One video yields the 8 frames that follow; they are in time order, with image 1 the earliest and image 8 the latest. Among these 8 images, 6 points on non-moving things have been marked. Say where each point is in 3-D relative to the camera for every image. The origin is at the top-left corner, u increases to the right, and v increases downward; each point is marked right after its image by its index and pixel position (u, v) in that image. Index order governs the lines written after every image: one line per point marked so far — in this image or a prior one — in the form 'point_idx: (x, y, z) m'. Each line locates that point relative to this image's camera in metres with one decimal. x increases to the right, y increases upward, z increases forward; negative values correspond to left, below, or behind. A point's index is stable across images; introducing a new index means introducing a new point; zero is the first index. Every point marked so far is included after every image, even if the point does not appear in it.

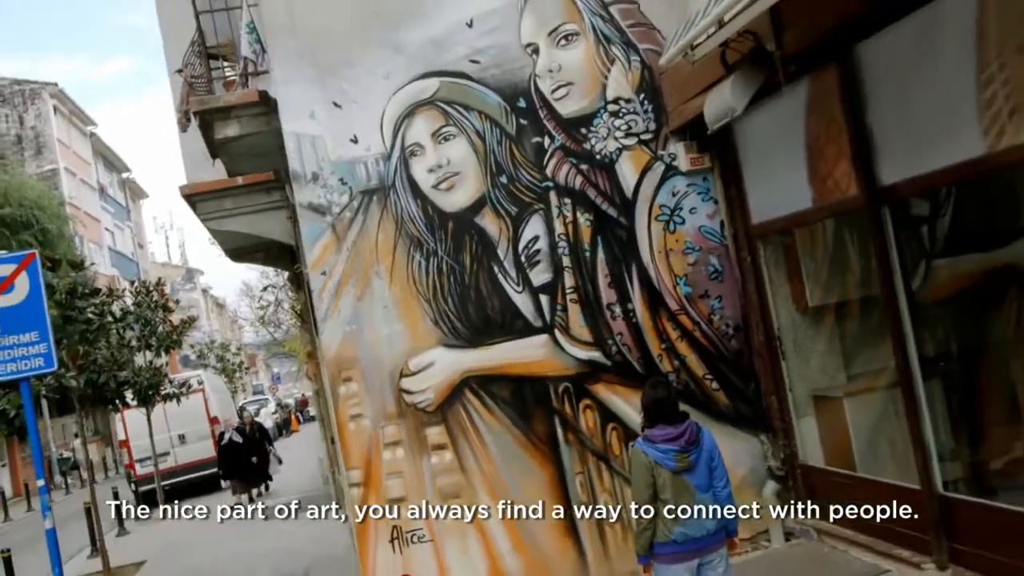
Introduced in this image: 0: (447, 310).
0: (-0.4, -0.1, +6.5) m
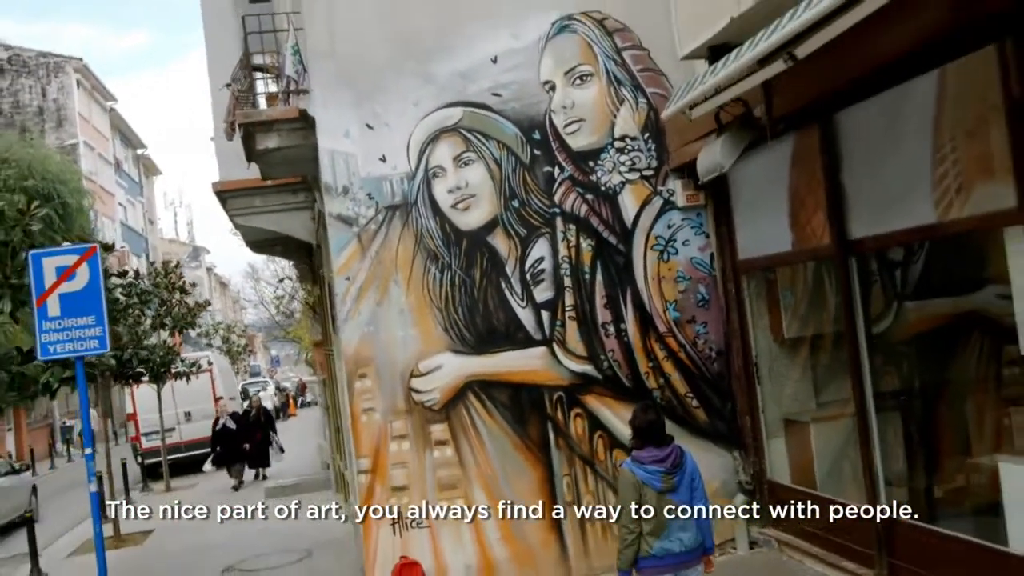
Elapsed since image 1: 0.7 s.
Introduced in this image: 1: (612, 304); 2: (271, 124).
0: (-0.4, -0.2, +7.2) m
1: (+0.7, -0.1, +7.4) m
2: (-1.7, +1.2, +7.3) m
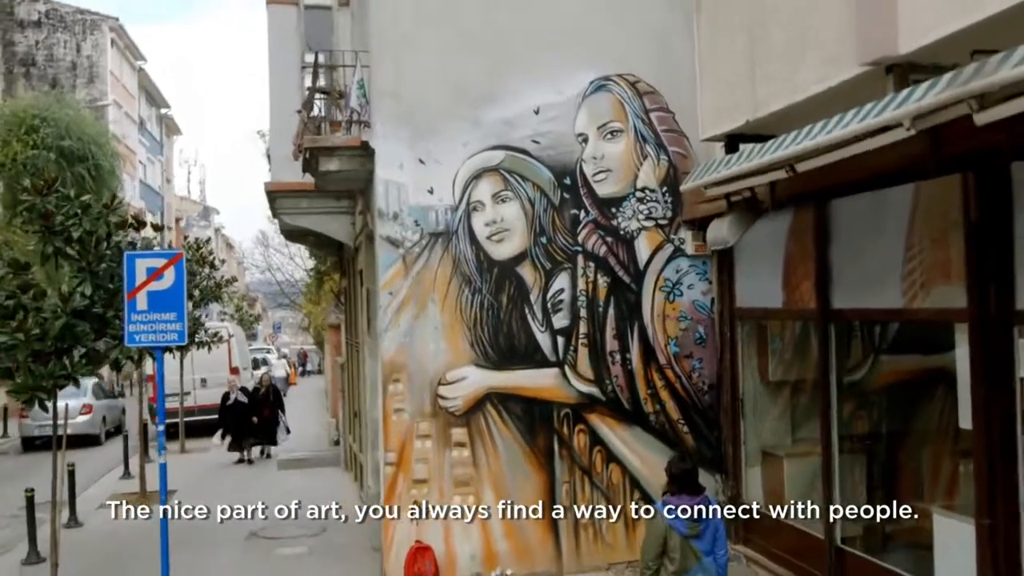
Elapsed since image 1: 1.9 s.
0: (-0.2, -0.4, +8.1) m
1: (+0.9, -0.4, +8.4) m
2: (-1.4, +1.1, +8.3) m
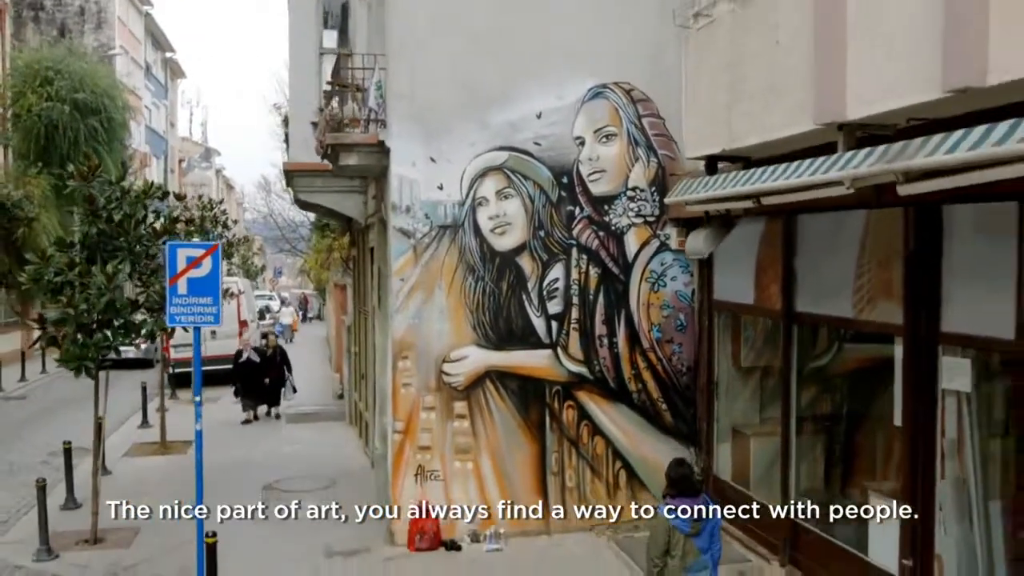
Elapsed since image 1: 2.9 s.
0: (-0.2, -0.3, +9.0) m
1: (+0.9, -0.3, +9.2) m
2: (-1.4, +1.3, +9.0) m
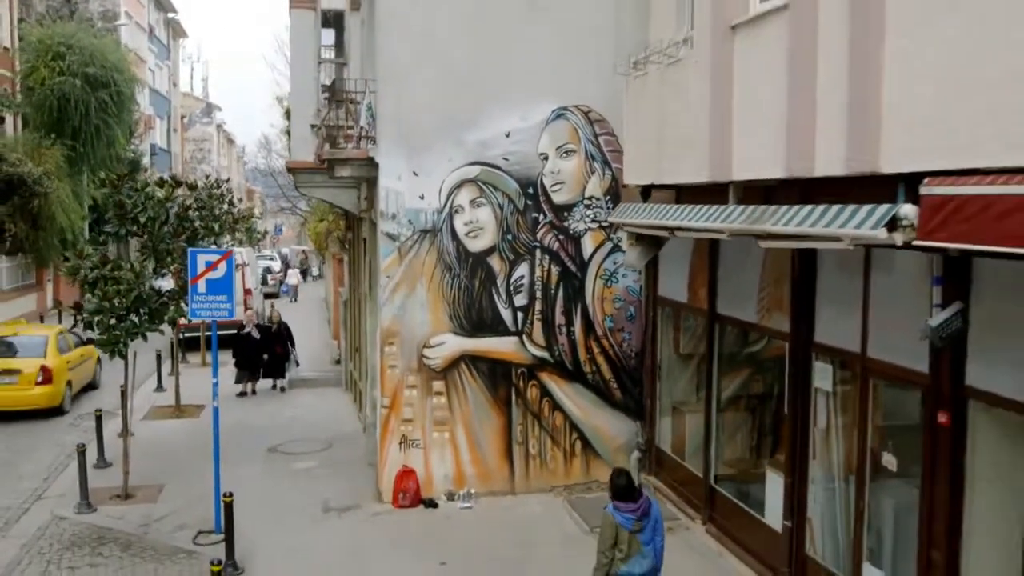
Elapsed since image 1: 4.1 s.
0: (-0.5, -0.2, +10.5) m
1: (+0.6, -0.3, +10.7) m
2: (-1.7, +1.3, +10.4) m
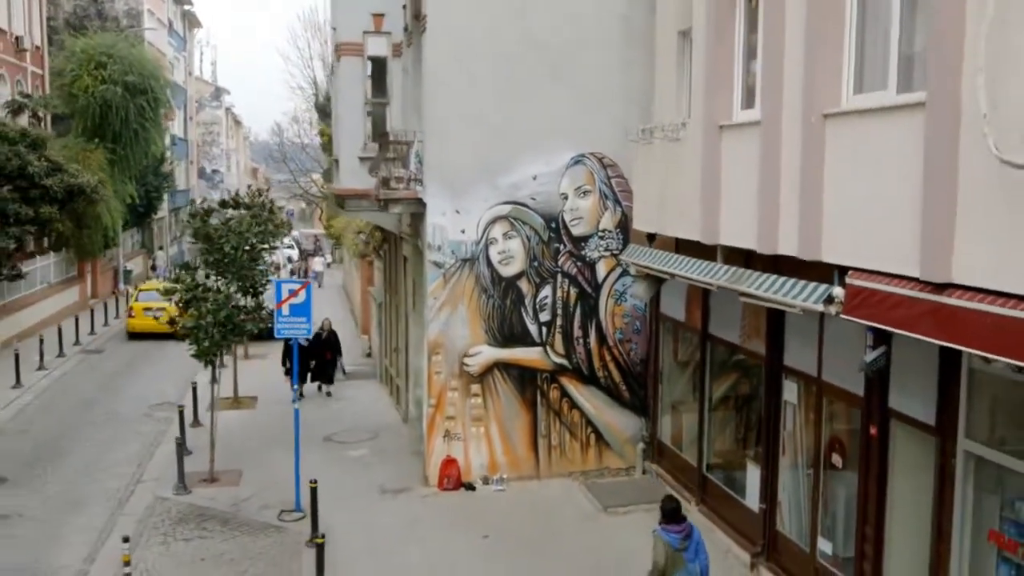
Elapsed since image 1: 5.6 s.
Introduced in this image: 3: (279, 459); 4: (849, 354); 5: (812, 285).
0: (-0.2, -0.5, +12.5) m
1: (+0.9, -0.5, +12.7) m
2: (-1.4, +1.1, +12.4) m
3: (-3.1, -2.3, +13.7) m
4: (+2.7, -0.5, +8.3) m
5: (+2.1, 0.0, +7.2) m
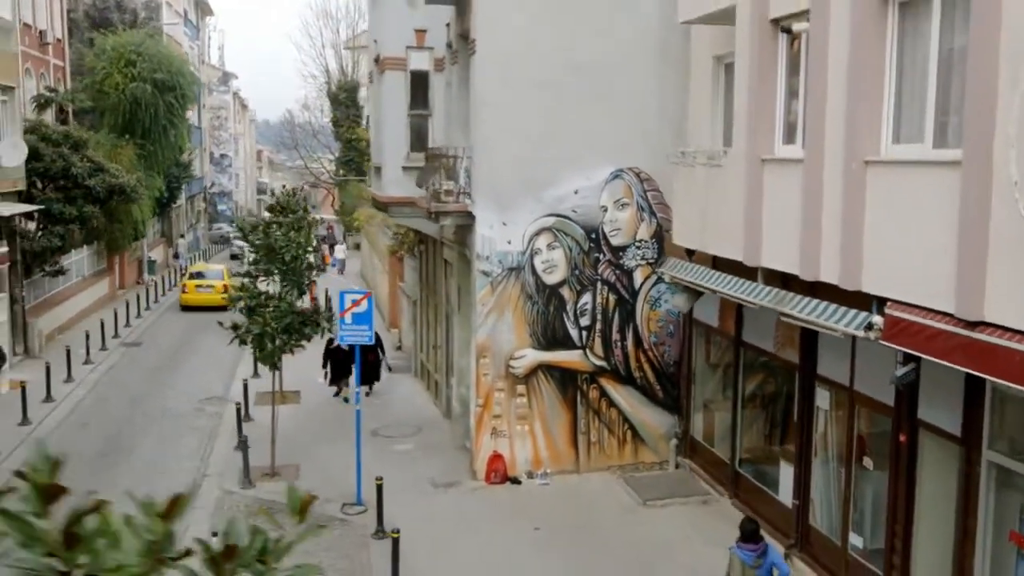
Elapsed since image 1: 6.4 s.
0: (+0.3, -0.6, +13.3) m
1: (+1.4, -0.6, +13.6) m
2: (-0.8, +1.0, +13.2) m
3: (-2.6, -2.4, +14.5) m
4: (+3.3, -0.7, +9.1) m
5: (+2.7, -0.2, +8.0) m
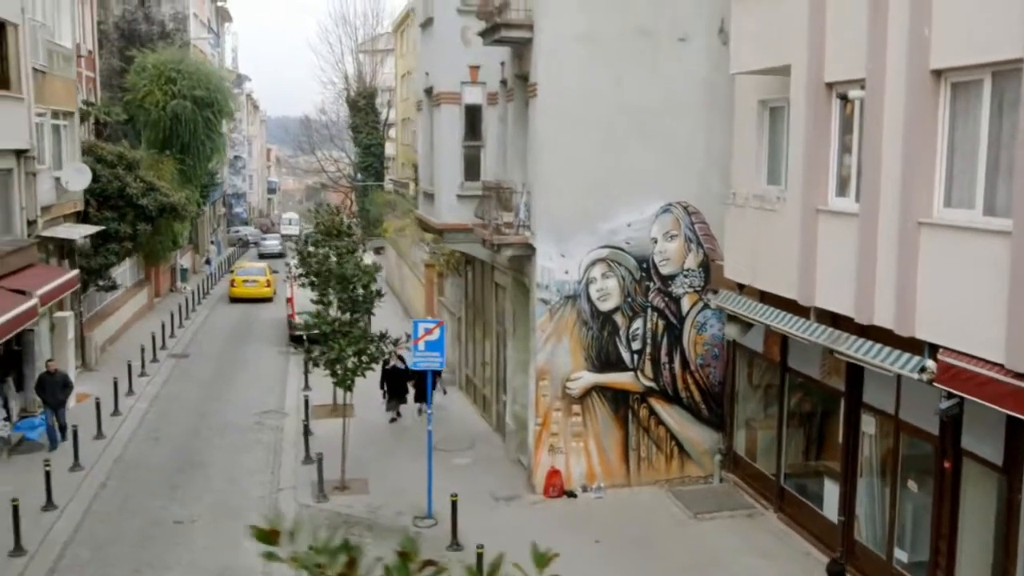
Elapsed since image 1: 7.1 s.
0: (+1.1, -0.9, +14.3) m
1: (+2.2, -0.9, +14.5) m
2: (0.0, +0.6, +14.1) m
3: (-1.8, -2.7, +15.5) m
4: (+4.0, -1.1, +10.0) m
5: (+3.4, -0.6, +8.9) m
